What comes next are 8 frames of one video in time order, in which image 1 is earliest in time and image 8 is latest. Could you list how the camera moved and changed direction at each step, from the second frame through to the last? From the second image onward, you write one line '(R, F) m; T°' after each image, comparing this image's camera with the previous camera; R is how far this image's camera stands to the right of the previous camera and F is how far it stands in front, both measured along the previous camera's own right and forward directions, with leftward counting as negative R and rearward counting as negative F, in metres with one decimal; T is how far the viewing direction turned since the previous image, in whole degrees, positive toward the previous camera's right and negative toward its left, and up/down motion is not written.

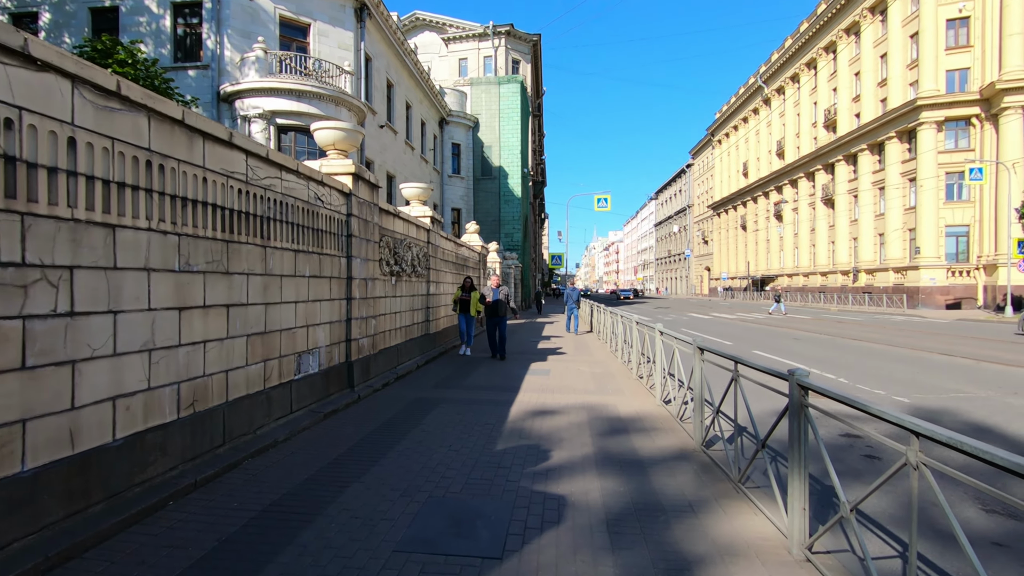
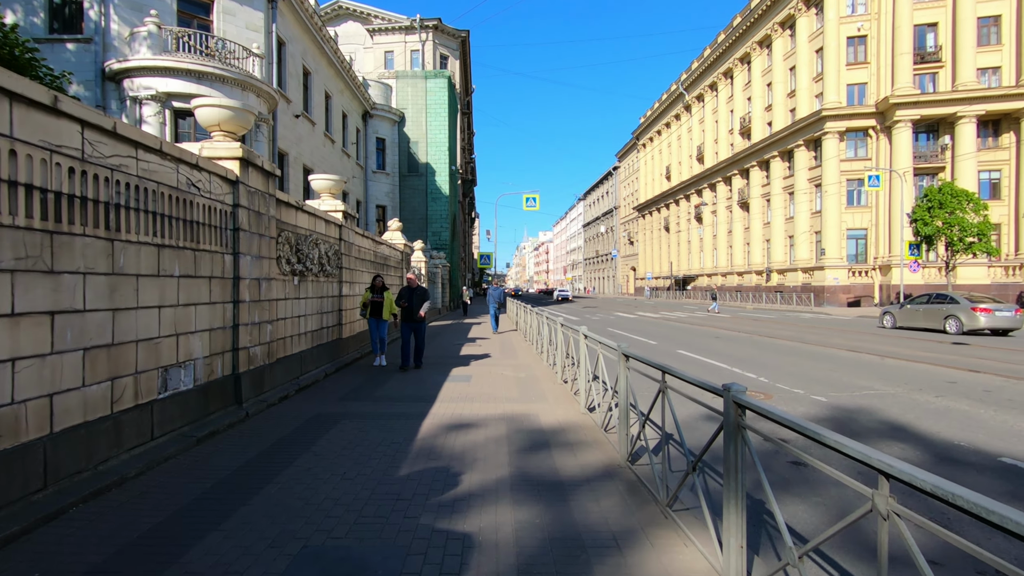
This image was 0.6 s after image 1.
(+0.2, +0.6) m; +7°
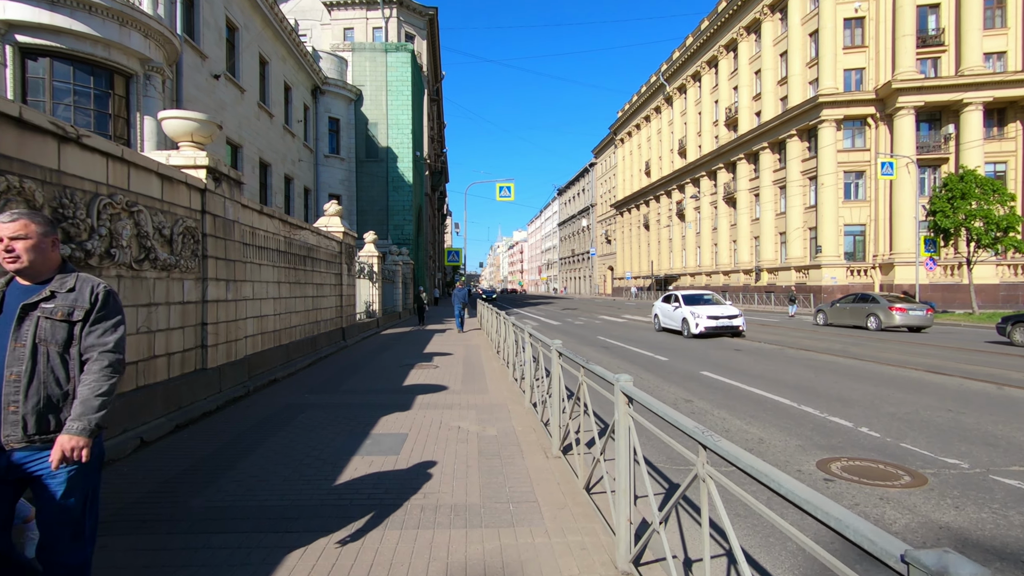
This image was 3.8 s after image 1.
(+0.1, +4.0) m; +3°
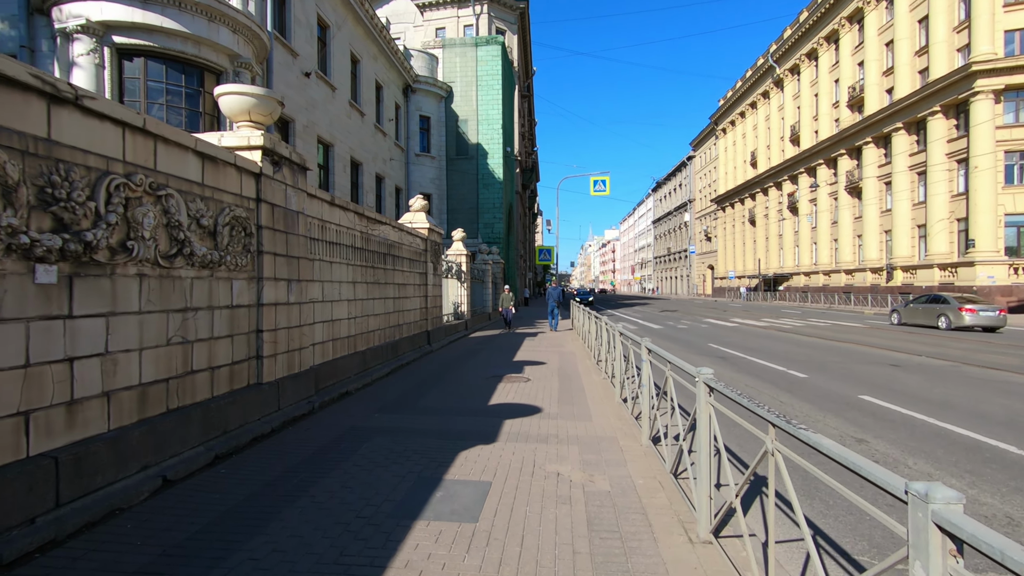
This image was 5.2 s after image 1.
(-0.2, +1.6) m; -9°
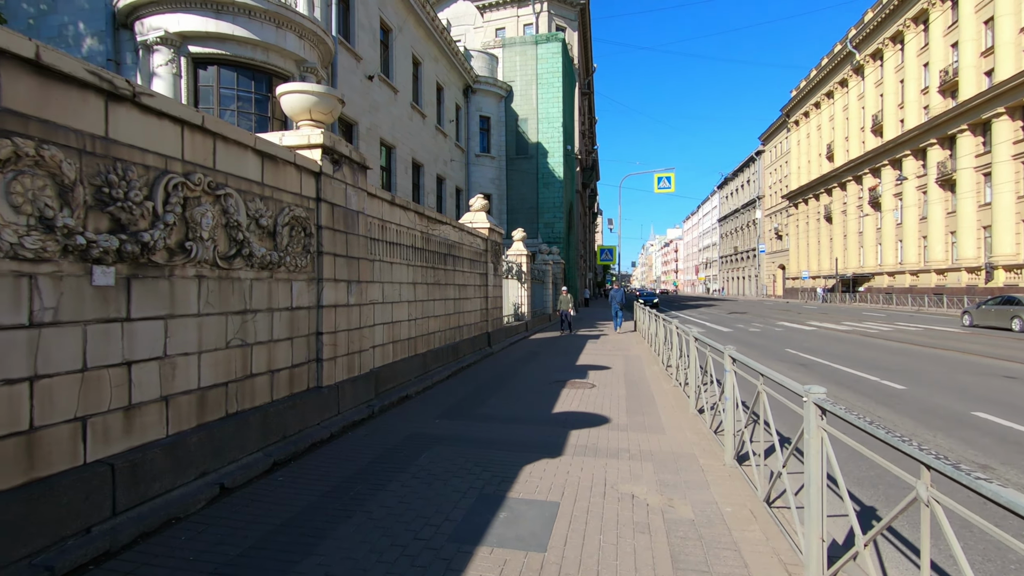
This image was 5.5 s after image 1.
(-0.1, +0.4) m; -6°
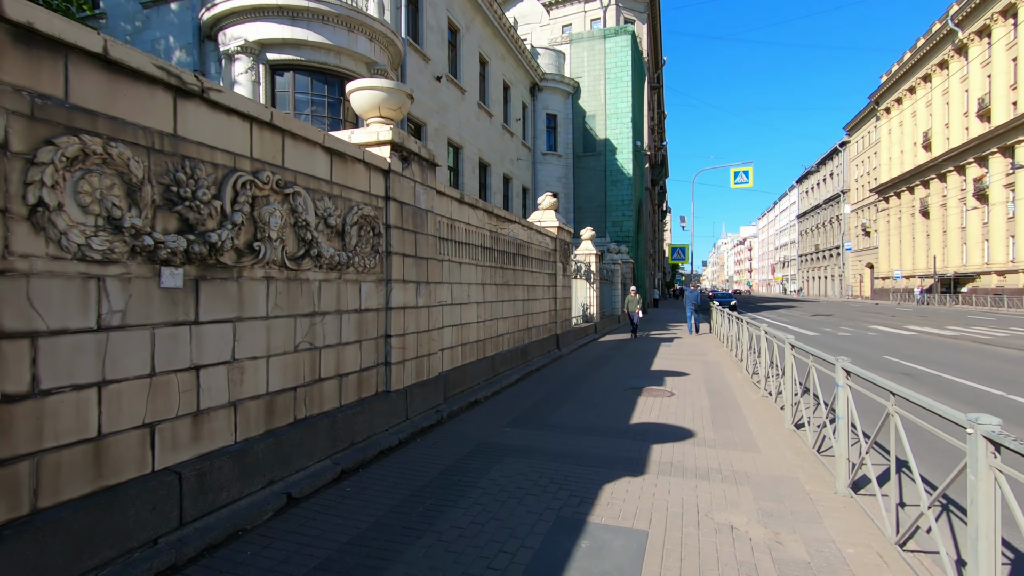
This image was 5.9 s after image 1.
(-0.1, +0.4) m; -7°
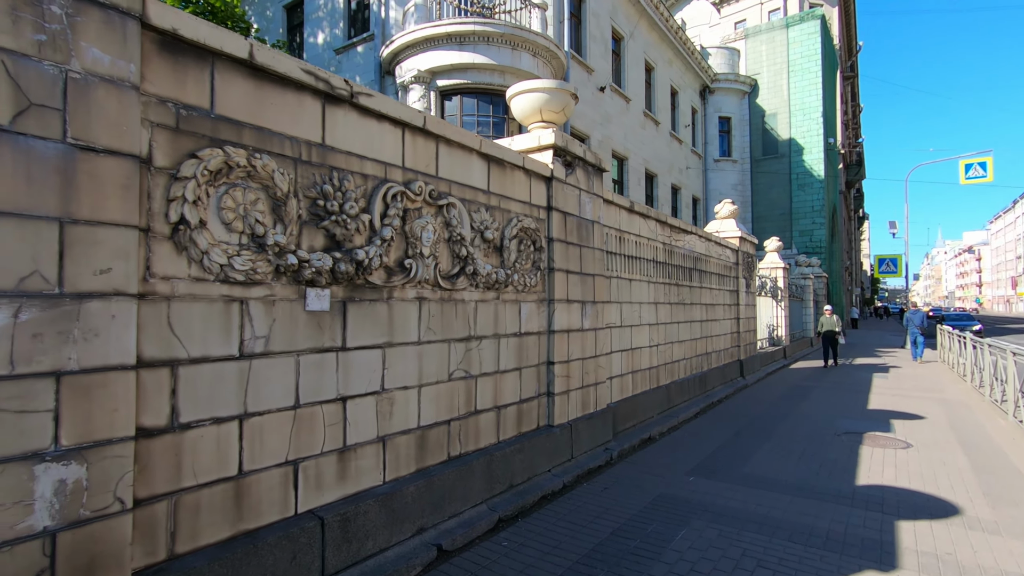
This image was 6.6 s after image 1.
(-0.2, +0.7) m; -17°
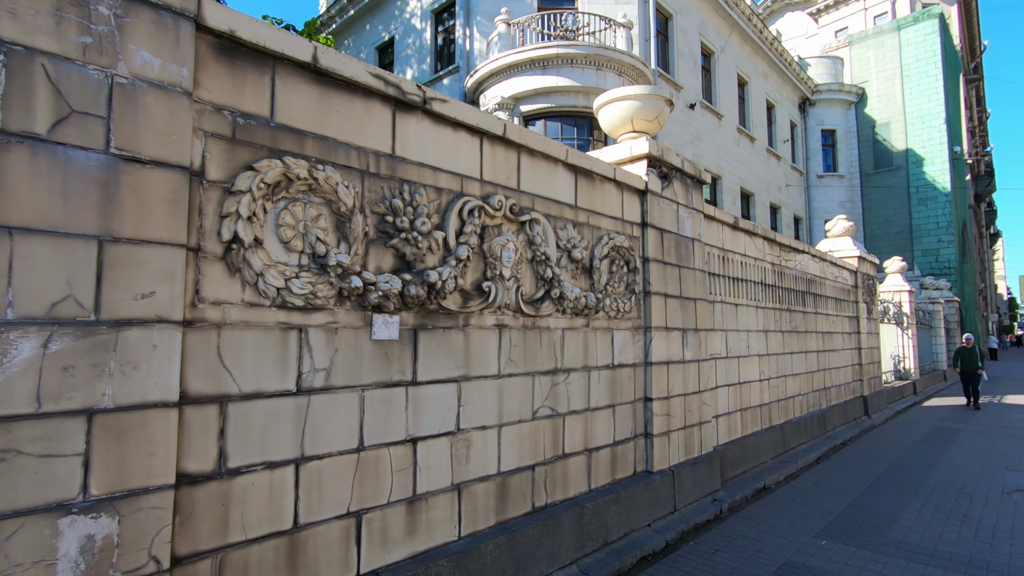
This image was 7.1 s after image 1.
(0.0, +0.5) m; -9°
